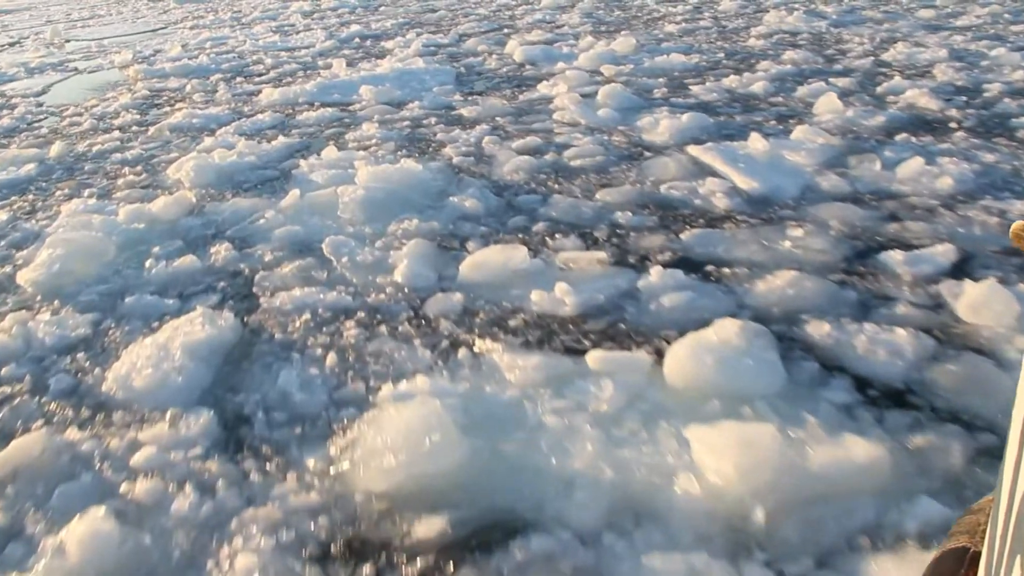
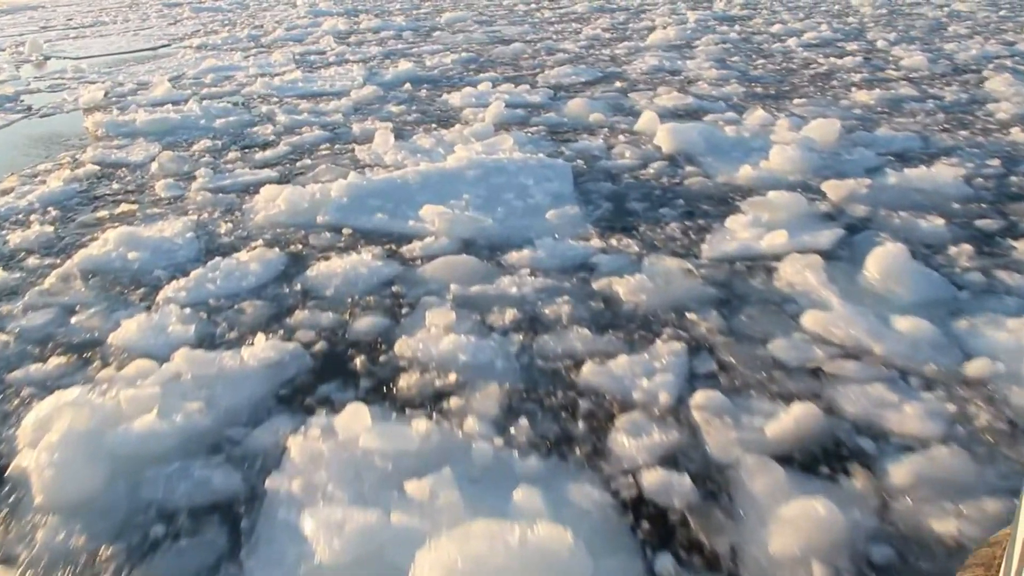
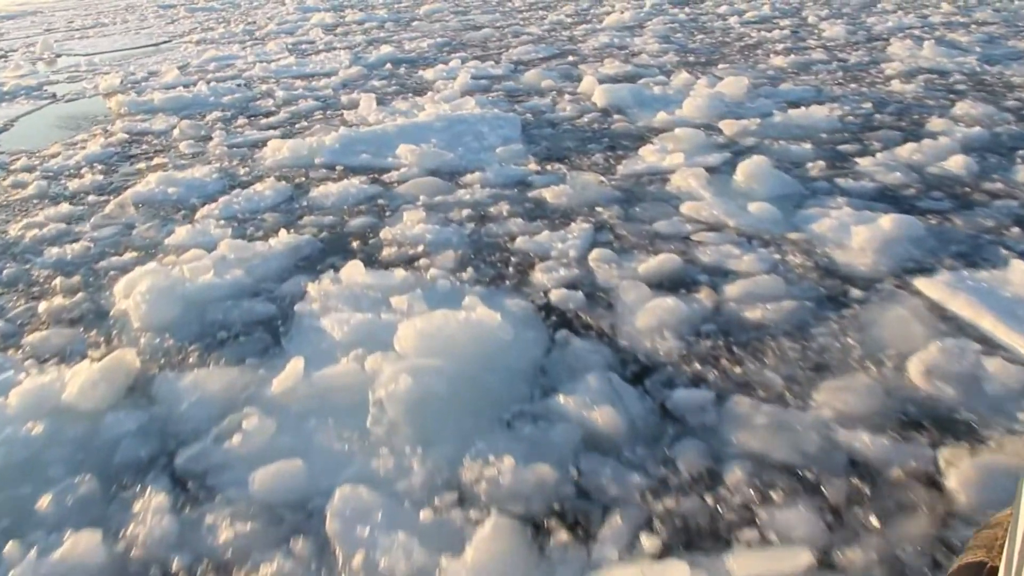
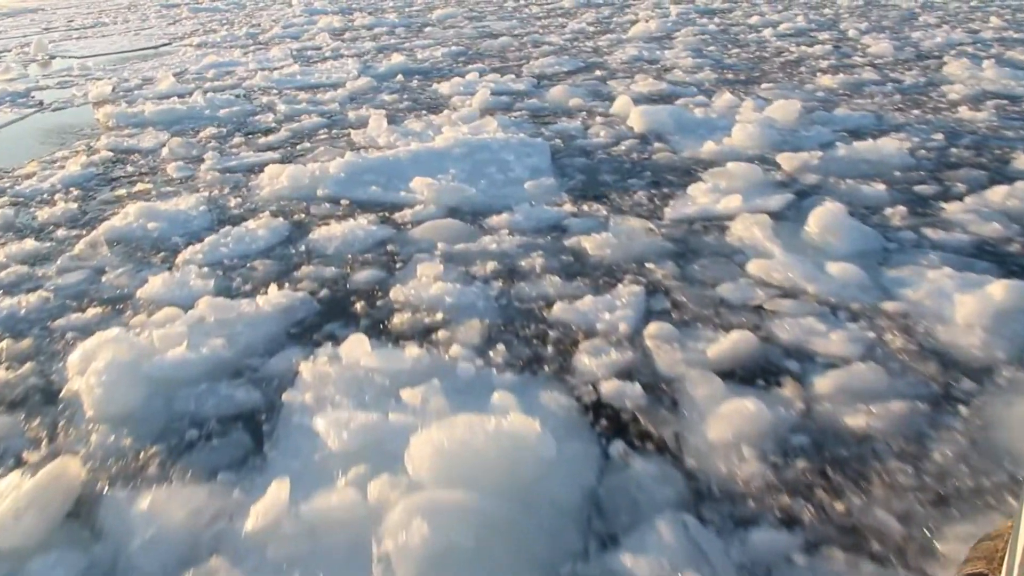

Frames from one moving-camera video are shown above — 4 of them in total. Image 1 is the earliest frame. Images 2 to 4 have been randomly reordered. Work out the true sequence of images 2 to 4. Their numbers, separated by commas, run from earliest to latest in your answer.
3, 4, 2
